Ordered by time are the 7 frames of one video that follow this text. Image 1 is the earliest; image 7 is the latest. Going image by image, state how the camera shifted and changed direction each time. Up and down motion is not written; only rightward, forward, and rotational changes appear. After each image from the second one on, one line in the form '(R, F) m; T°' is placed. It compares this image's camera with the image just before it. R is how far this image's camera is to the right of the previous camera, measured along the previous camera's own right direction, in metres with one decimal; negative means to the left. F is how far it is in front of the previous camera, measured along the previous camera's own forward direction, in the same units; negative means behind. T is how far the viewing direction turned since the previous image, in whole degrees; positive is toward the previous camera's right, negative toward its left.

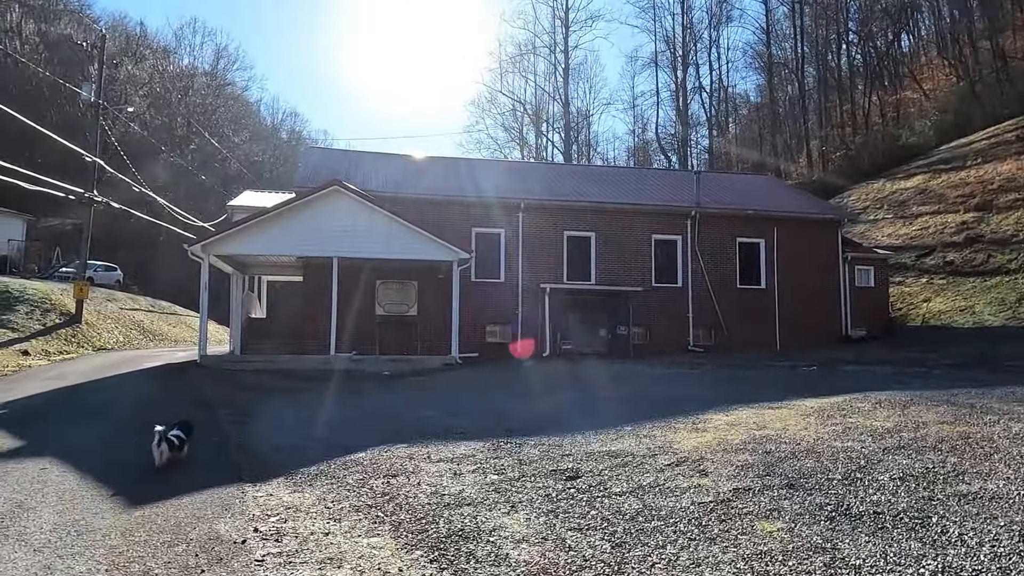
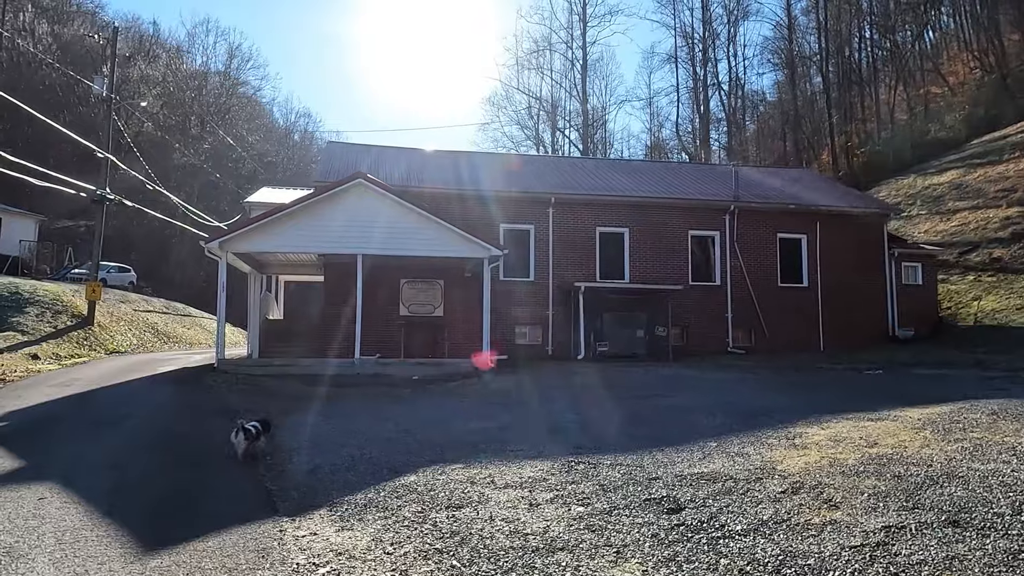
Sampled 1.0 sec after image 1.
(-0.5, +1.0) m; -1°
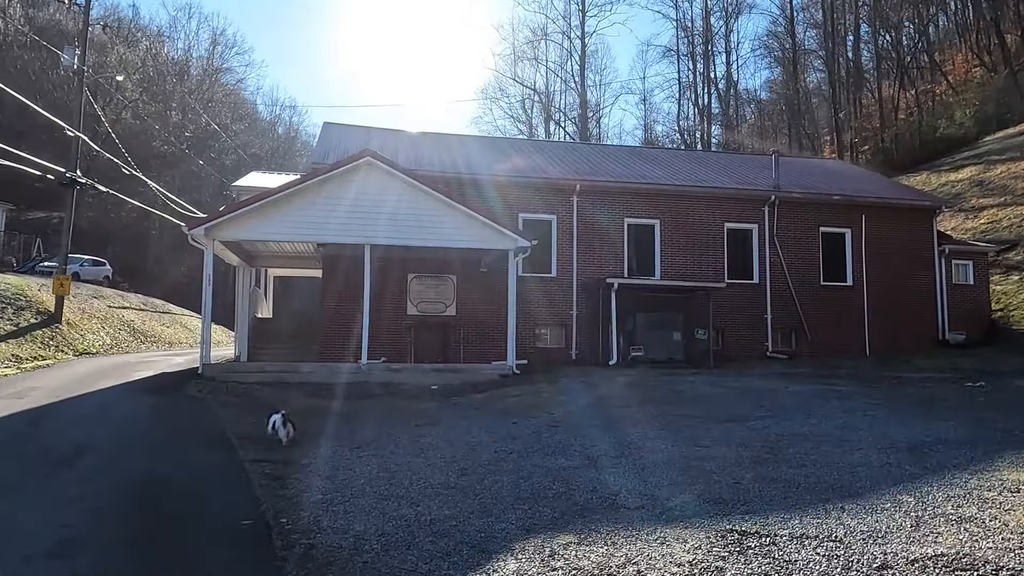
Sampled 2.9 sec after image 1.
(-0.9, +2.1) m; +1°
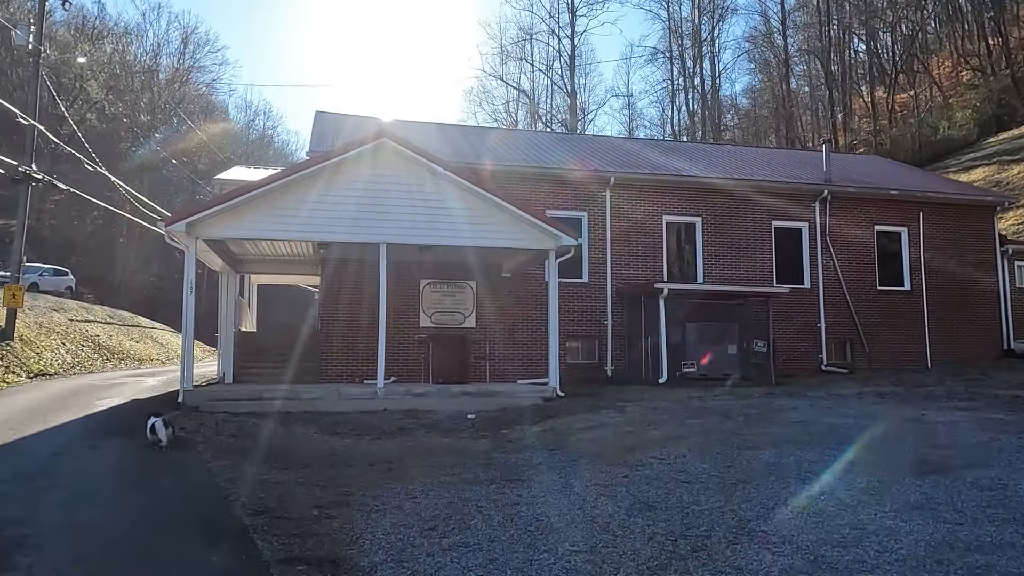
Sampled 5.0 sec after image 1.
(-1.1, +2.3) m; +2°
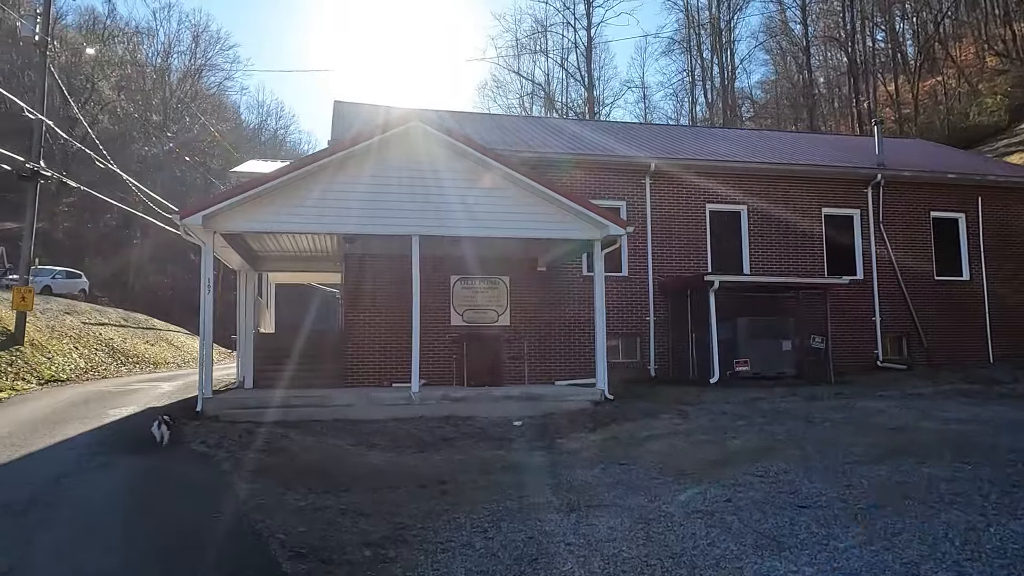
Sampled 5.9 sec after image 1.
(-0.5, +1.0) m; -1°
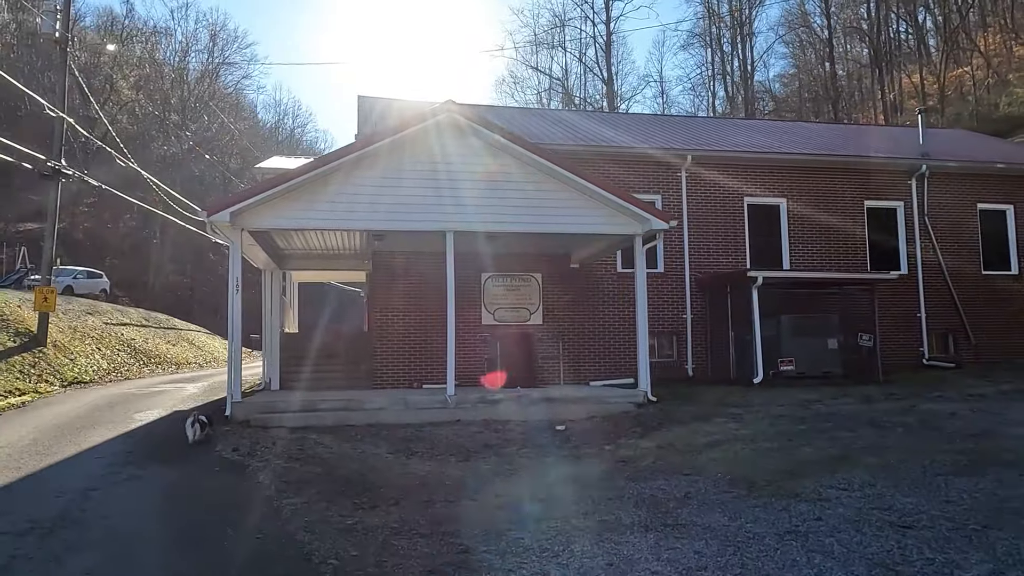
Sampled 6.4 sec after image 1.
(-0.3, +0.5) m; -1°
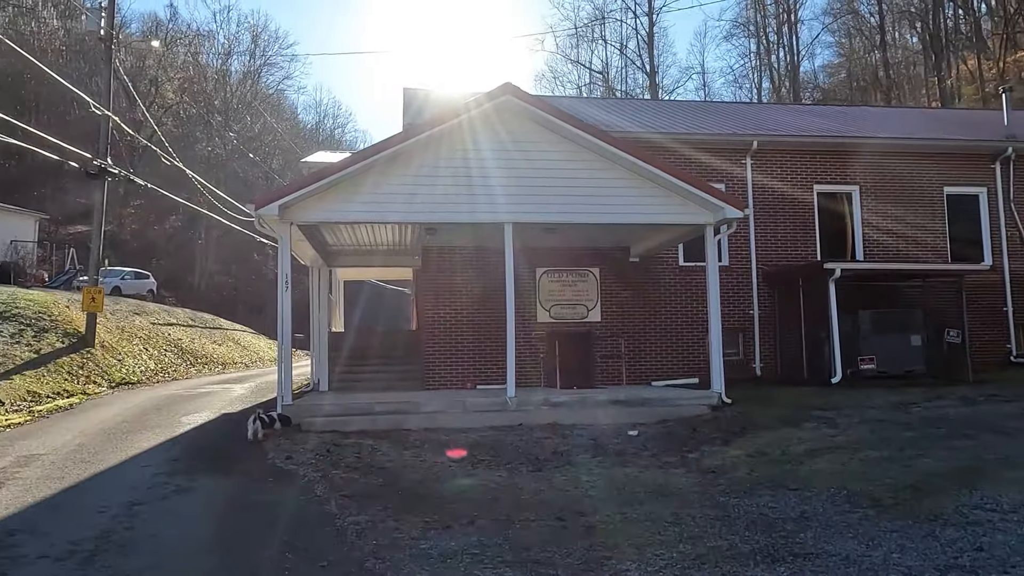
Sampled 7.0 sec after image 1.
(-0.3, +0.7) m; -3°
